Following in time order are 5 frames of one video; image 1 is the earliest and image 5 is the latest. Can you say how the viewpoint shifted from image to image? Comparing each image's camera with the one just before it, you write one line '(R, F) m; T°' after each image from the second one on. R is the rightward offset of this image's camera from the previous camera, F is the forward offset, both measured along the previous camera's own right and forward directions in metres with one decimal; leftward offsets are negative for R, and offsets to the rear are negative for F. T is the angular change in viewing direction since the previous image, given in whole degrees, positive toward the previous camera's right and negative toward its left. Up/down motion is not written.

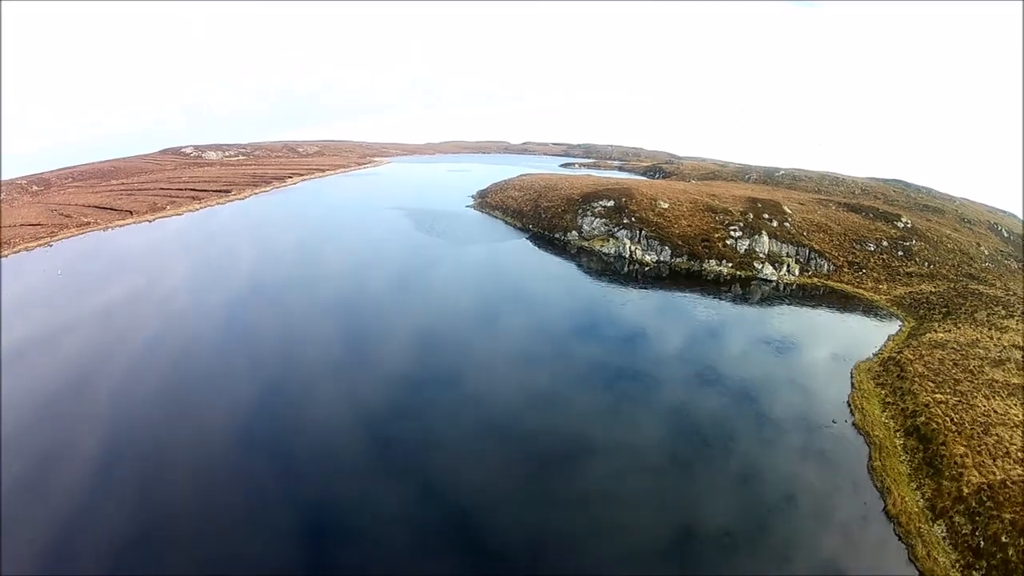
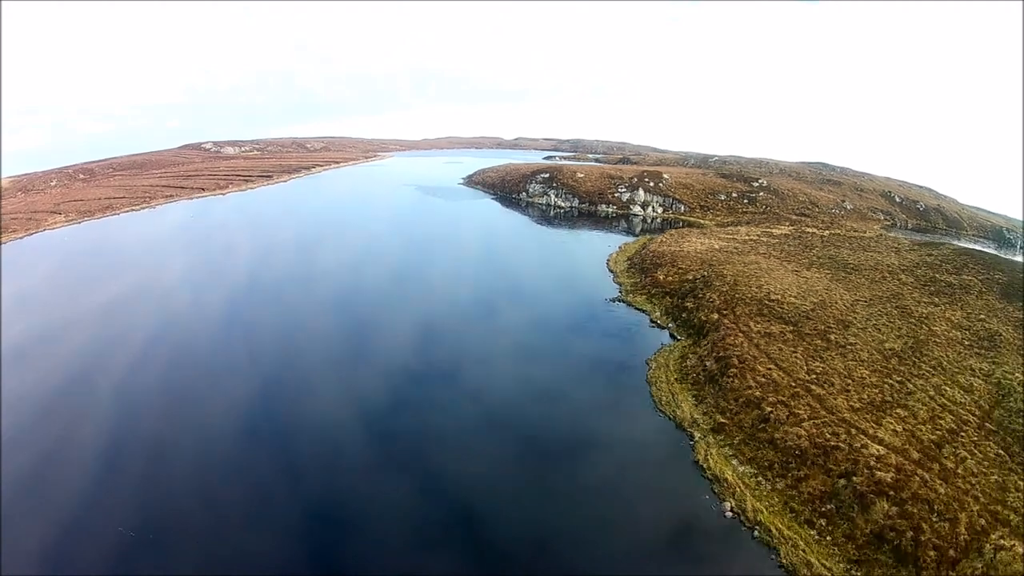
(+1.2, -5.9) m; 0°
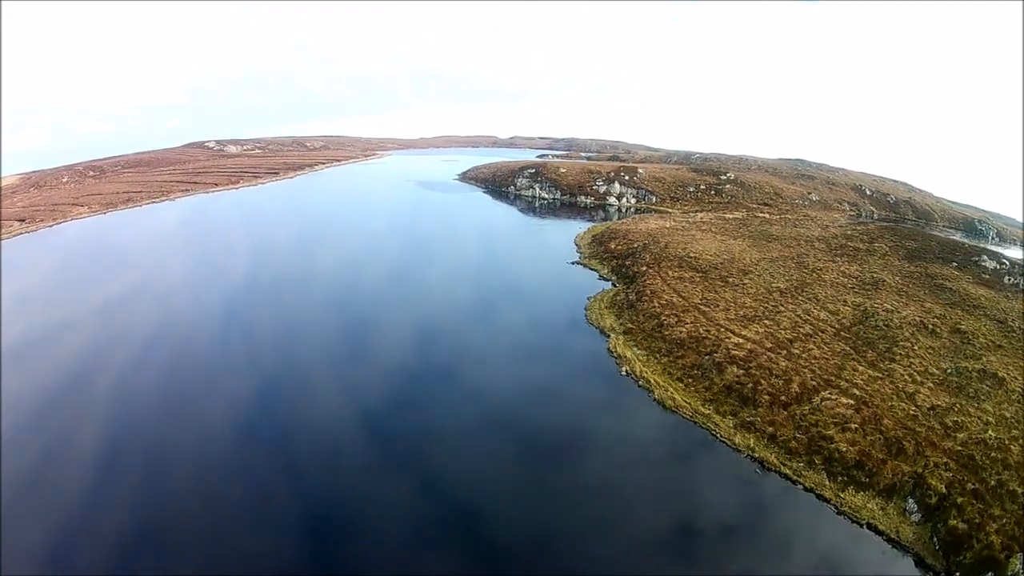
(+0.4, -1.7) m; 0°
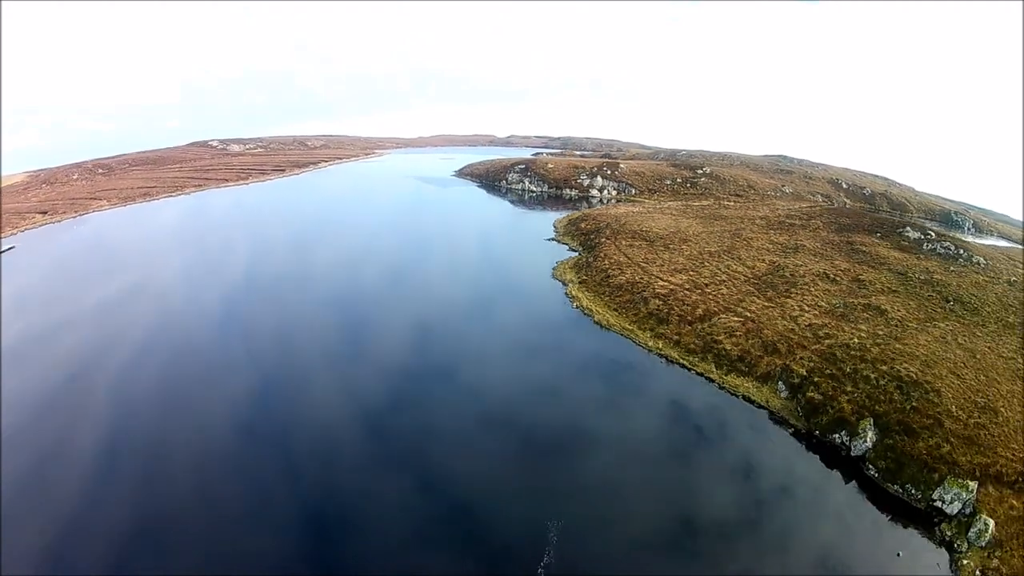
(+0.4, -1.5) m; 0°
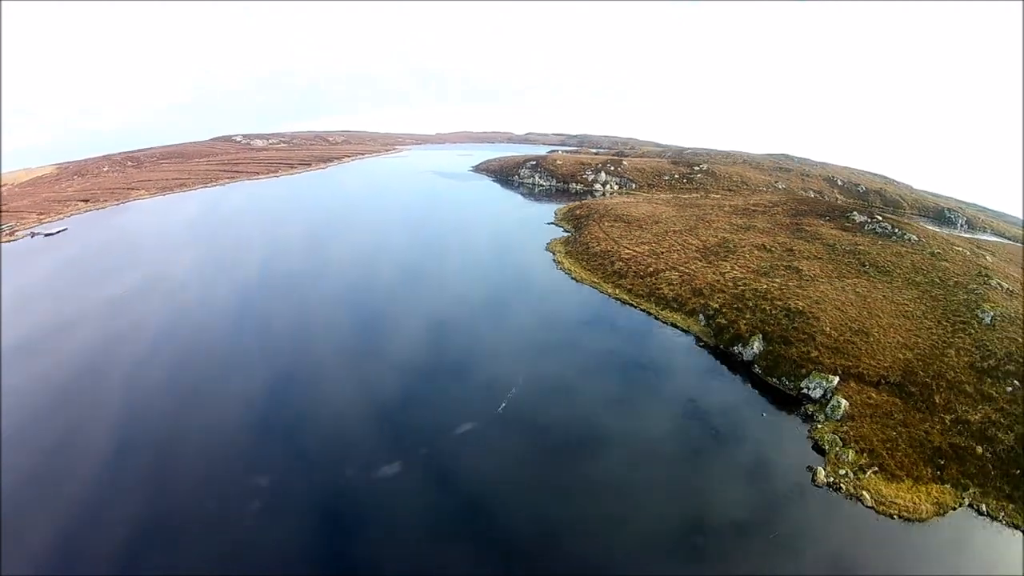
(+0.1, -2.1) m; -1°
